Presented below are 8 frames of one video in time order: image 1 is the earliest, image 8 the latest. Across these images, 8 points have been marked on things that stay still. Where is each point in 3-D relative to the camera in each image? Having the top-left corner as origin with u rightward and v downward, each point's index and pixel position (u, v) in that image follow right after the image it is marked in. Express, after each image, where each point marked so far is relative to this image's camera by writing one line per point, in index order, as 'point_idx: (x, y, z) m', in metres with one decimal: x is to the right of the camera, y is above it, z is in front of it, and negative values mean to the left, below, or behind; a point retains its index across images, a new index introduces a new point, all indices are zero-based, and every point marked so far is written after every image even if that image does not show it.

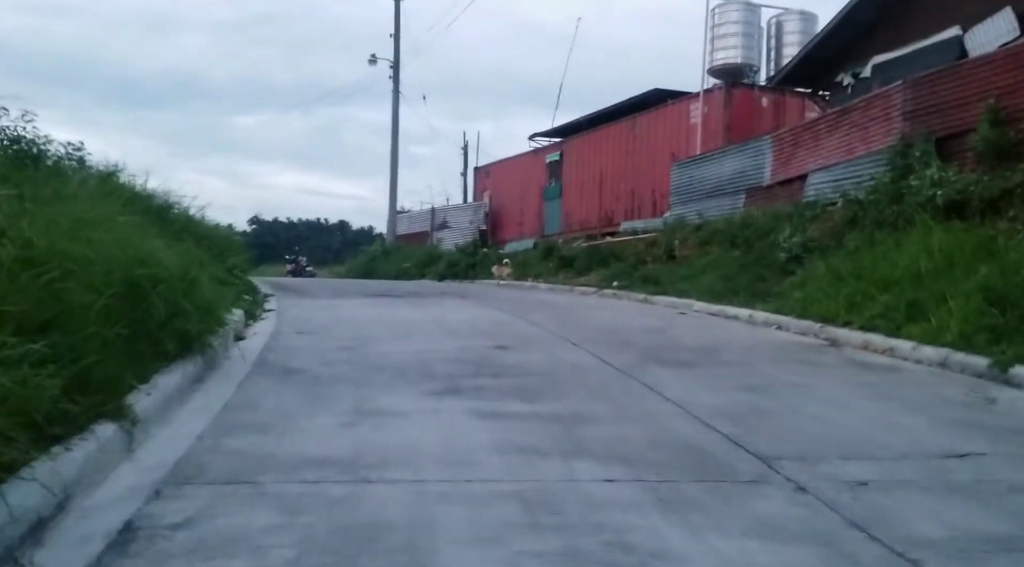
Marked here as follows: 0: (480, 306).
0: (-0.5, -0.3, +15.1) m
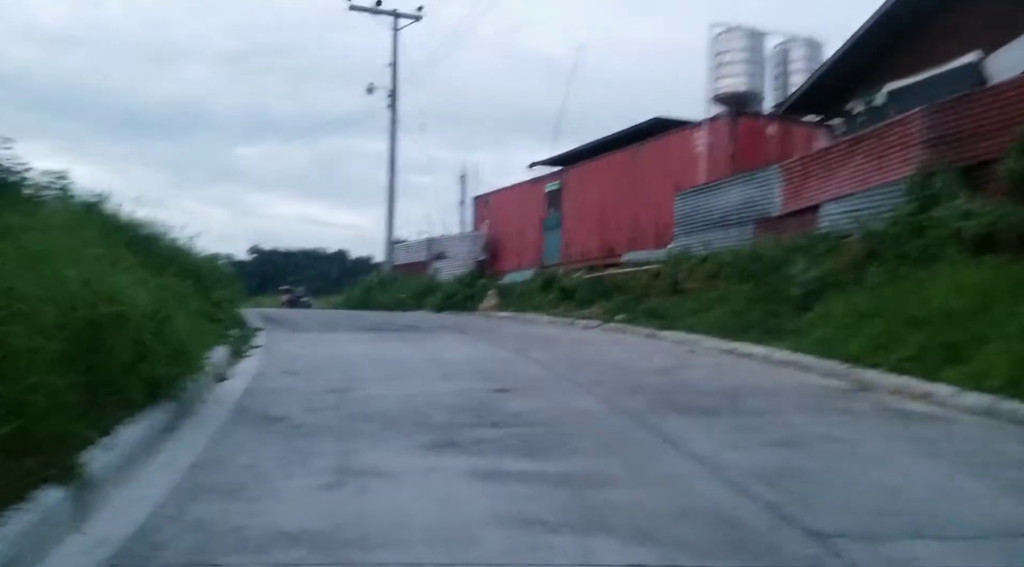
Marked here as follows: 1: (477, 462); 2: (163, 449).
0: (-0.5, -0.9, +14.3) m
1: (-0.2, -1.1, +6.1) m
2: (-2.3, -1.1, +6.4) m
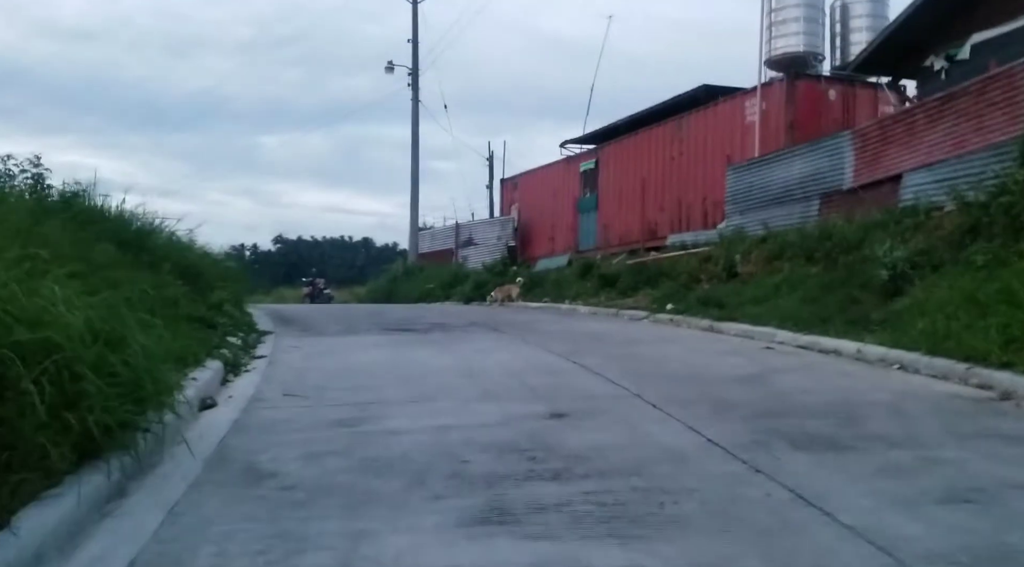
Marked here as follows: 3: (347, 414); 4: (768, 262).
0: (+0.1, -0.8, +12.4) m
1: (+0.1, -1.2, +4.2) m
2: (-2.0, -1.2, +4.5) m
3: (-1.2, -1.0, +7.4) m
4: (+4.6, +0.4, +17.3) m
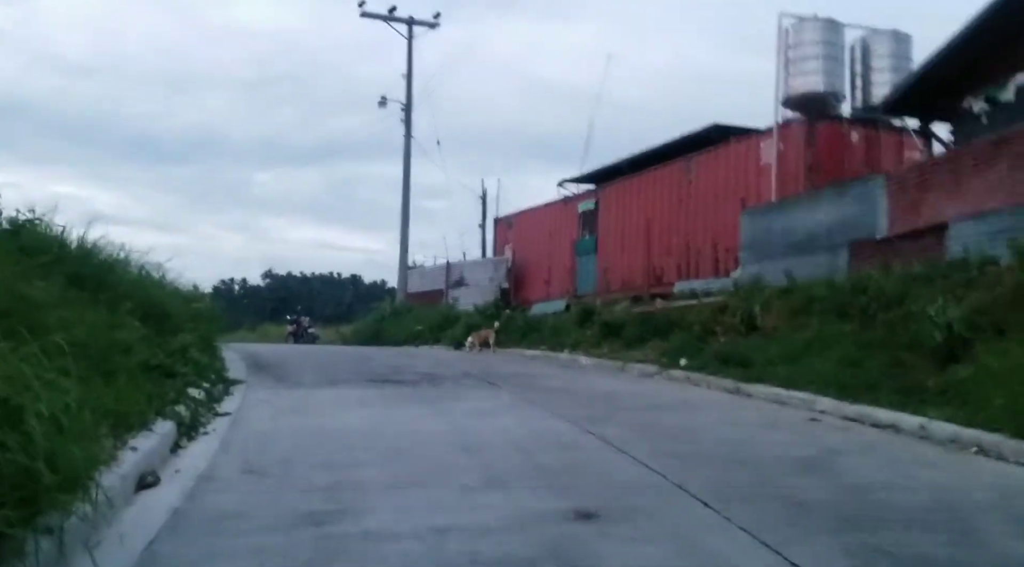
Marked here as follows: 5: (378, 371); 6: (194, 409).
0: (+0.1, -1.3, +10.9) m
1: (+0.3, -1.4, +2.7) m
2: (-1.8, -1.4, +2.9) m
3: (-1.2, -1.3, +5.8) m
4: (+4.6, -0.5, +15.9) m
5: (-2.0, -1.3, +14.6) m
6: (-3.0, -1.2, +9.0) m
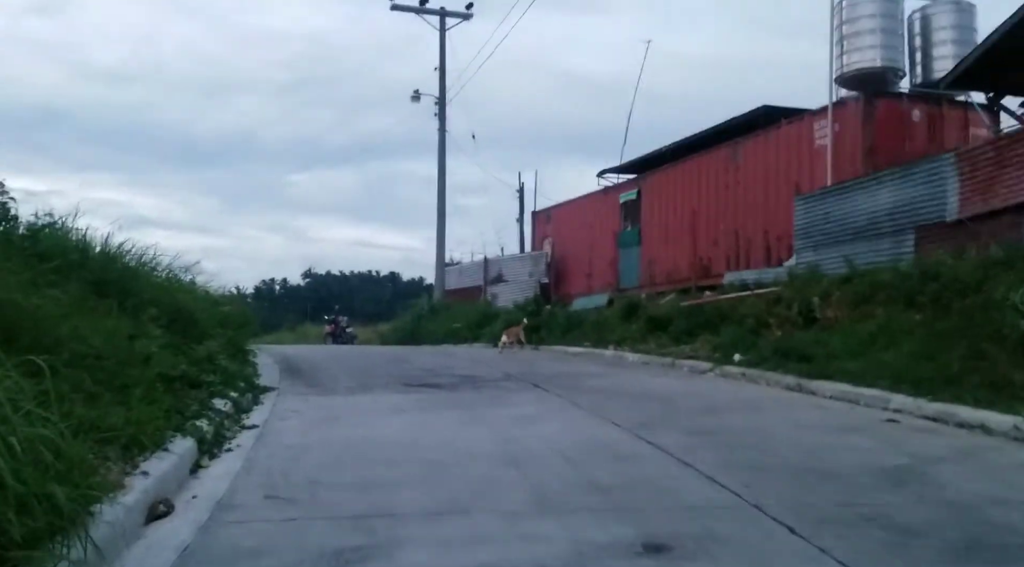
0: (+0.6, -1.3, +10.1) m
1: (+0.4, -1.4, +1.9) m
2: (-1.6, -1.4, +2.2) m
3: (-0.9, -1.3, +5.1) m
4: (+5.3, -0.3, +14.9) m
5: (-1.4, -1.3, +13.9) m
6: (-2.5, -1.2, +8.4) m
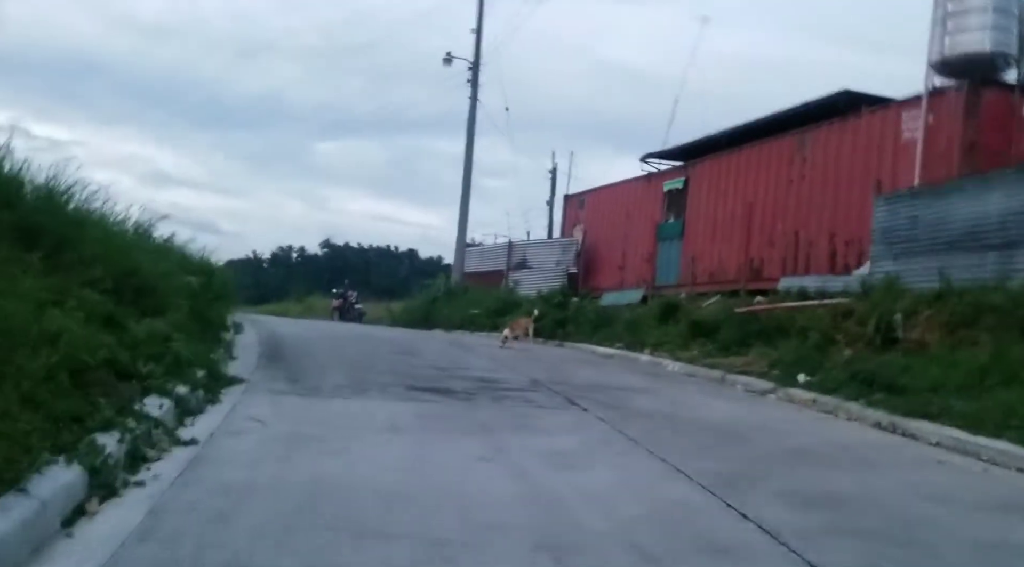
0: (+0.8, -1.2, +7.7) m
1: (+0.5, -1.5, -0.5) m
2: (-1.6, -1.3, -0.1) m
3: (-0.7, -1.3, +2.7) m
4: (+5.7, -0.6, +12.4) m
5: (-1.1, -1.1, +11.6) m
6: (-2.3, -0.9, +6.0) m
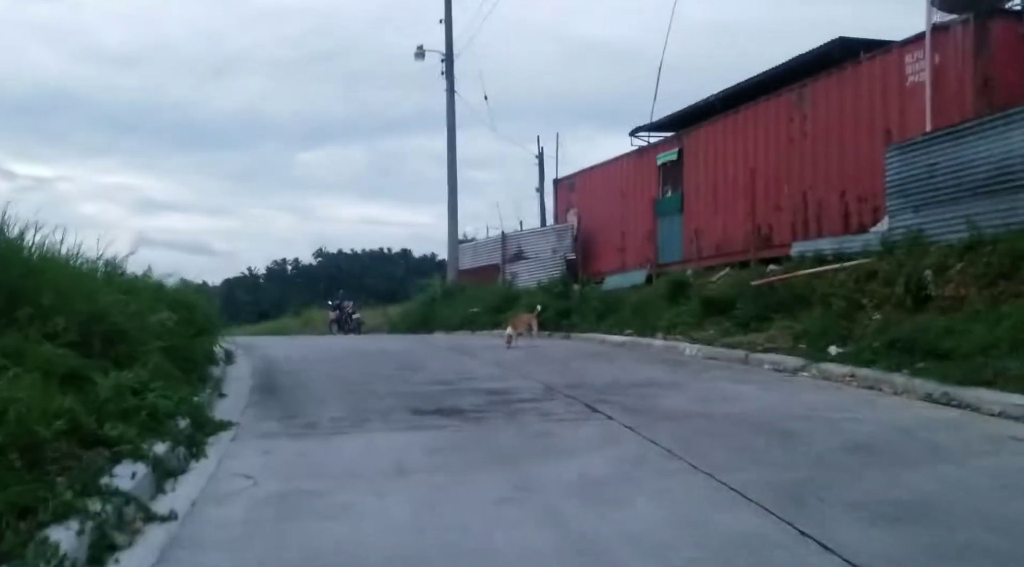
0: (+1.0, -1.2, +6.8) m
1: (+0.7, -1.5, -1.4) m
2: (-1.3, -1.6, -1.0) m
3: (-0.5, -1.4, +1.8) m
4: (+5.7, 0.0, +11.6) m
5: (-0.9, -1.2, +10.7) m
6: (-2.2, -1.3, +5.2) m
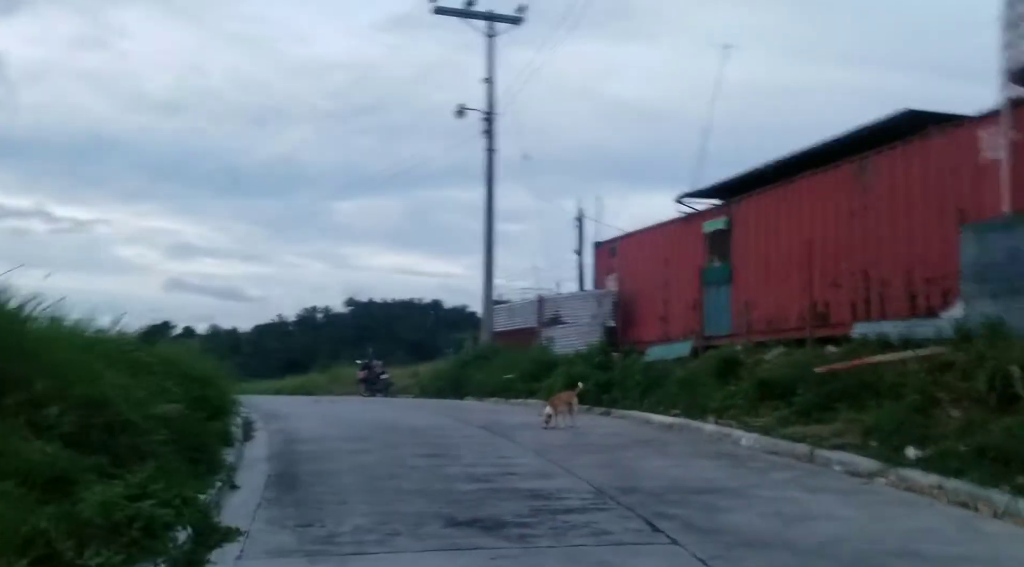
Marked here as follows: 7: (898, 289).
0: (+1.3, -1.9, +5.7) m
1: (+0.8, -1.8, -2.5) m
2: (-1.3, -1.8, -2.1) m
3: (-0.4, -1.8, +0.8) m
4: (+6.2, -1.1, +10.3) m
5: (-0.5, -2.0, +9.6) m
6: (-1.9, -1.8, +4.1) m
7: (+6.3, -0.1, +15.8) m
